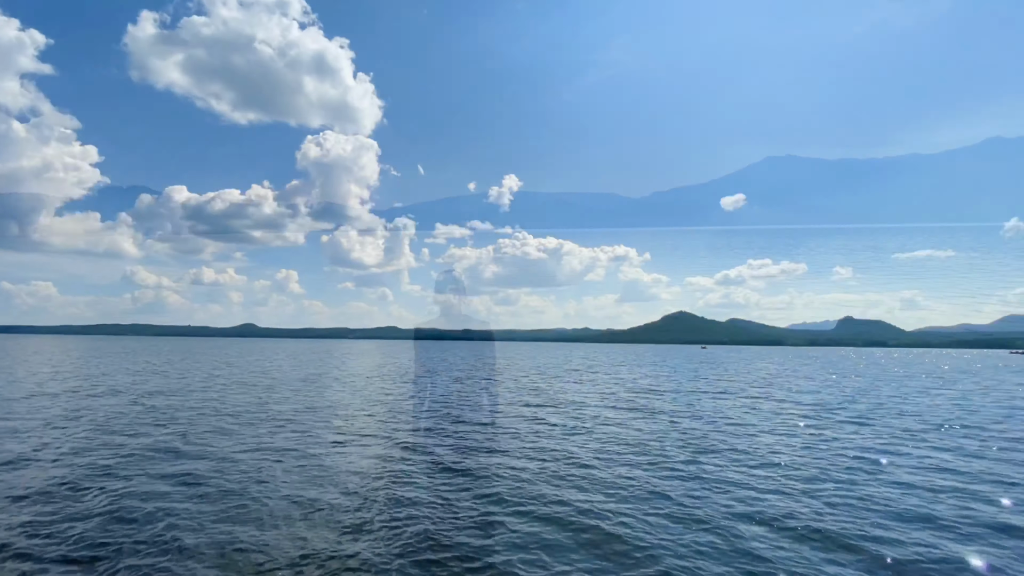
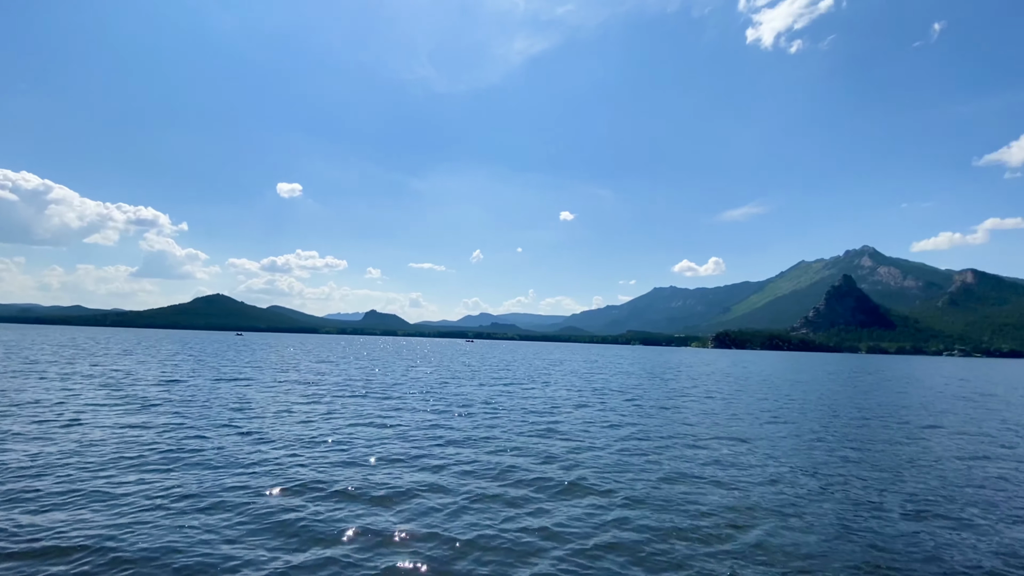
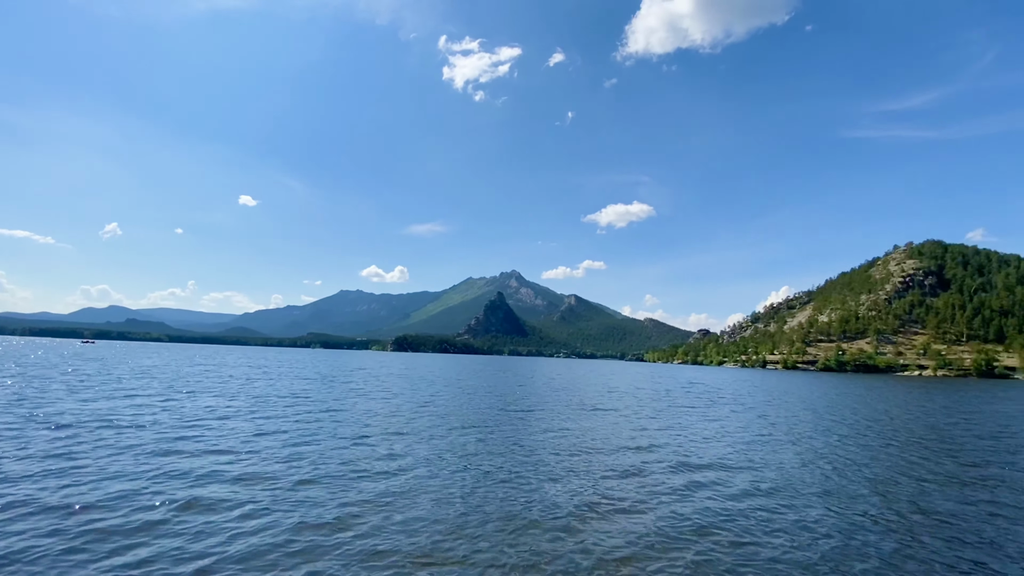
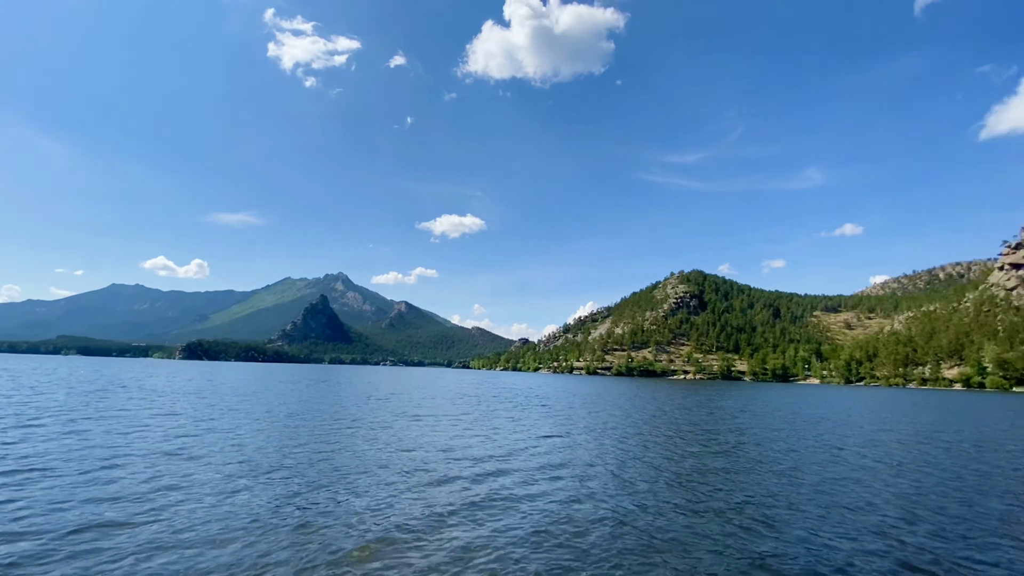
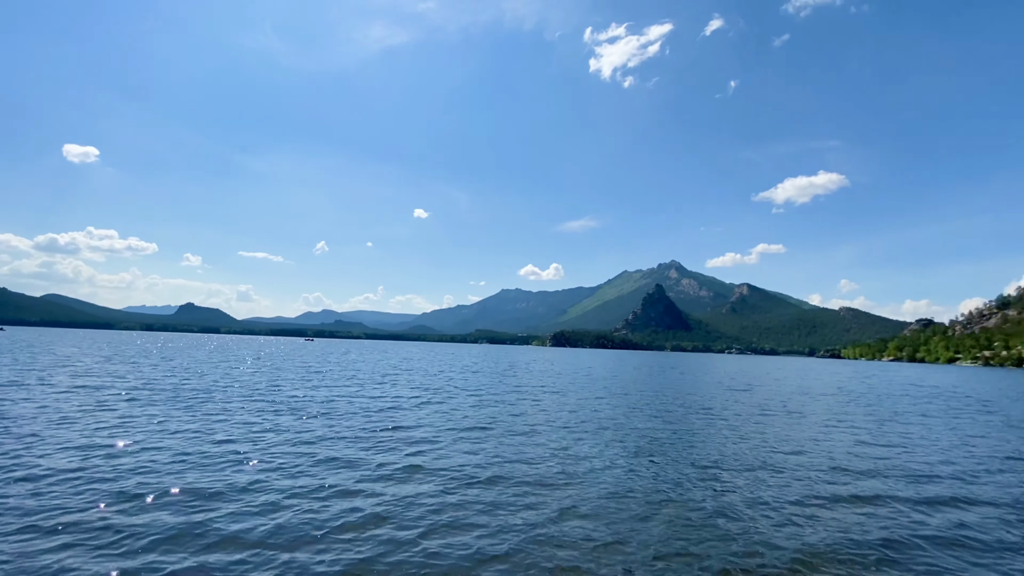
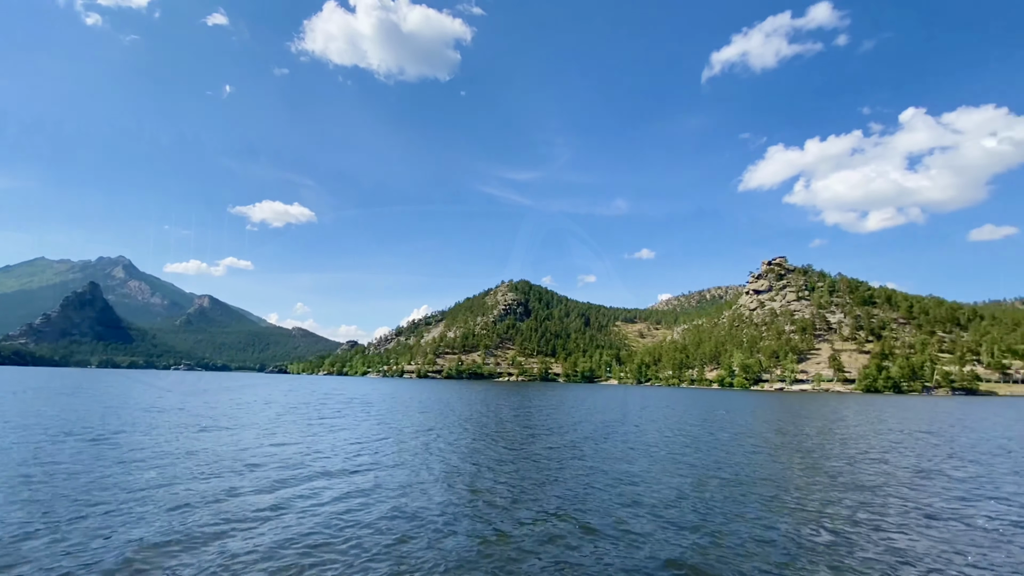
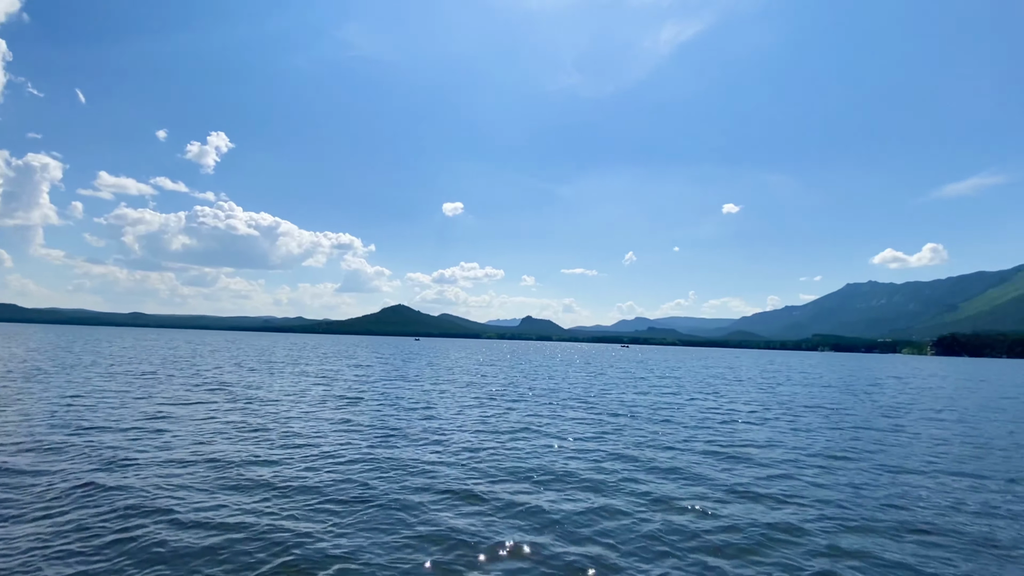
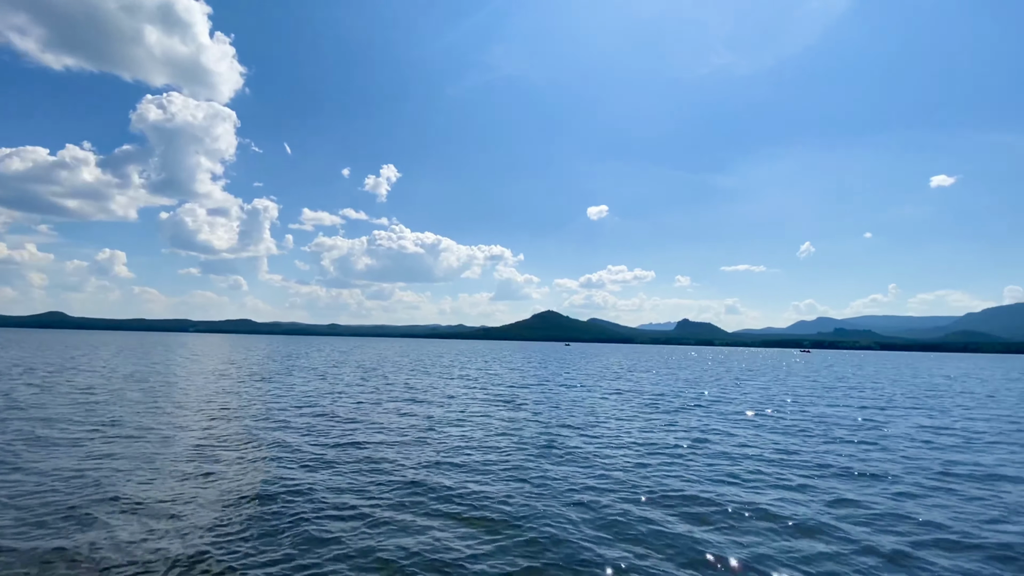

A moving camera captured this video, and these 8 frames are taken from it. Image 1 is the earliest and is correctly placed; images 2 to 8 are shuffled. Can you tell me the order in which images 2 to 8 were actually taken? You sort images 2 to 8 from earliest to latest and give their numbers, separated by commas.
8, 7, 2, 5, 3, 4, 6
